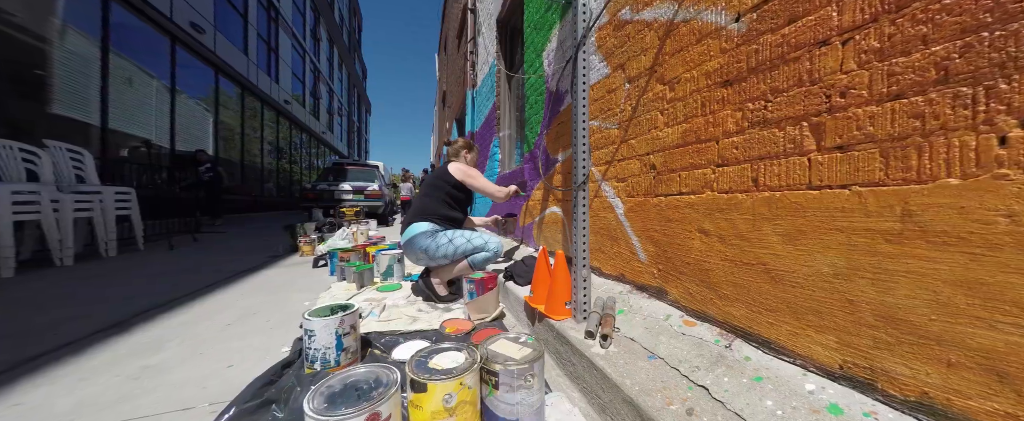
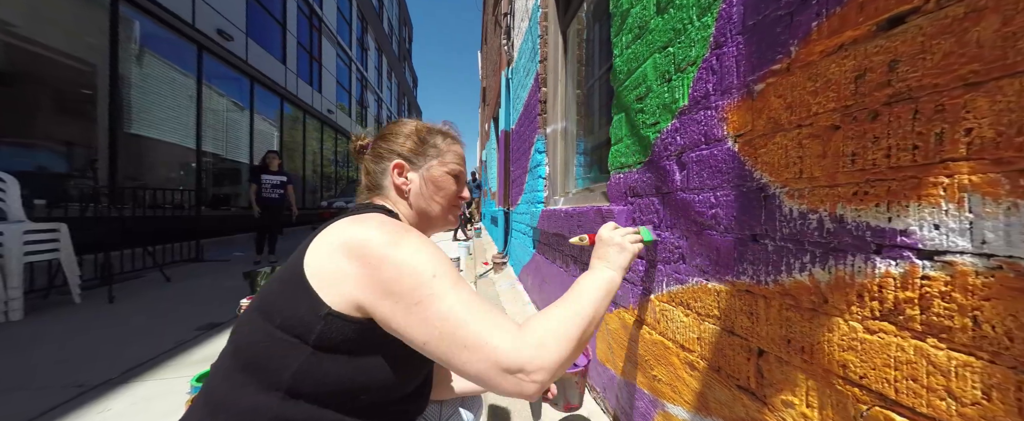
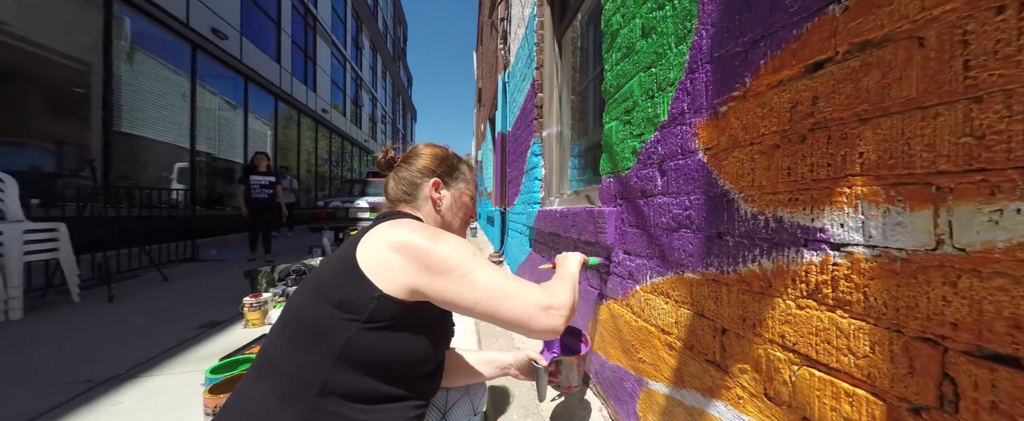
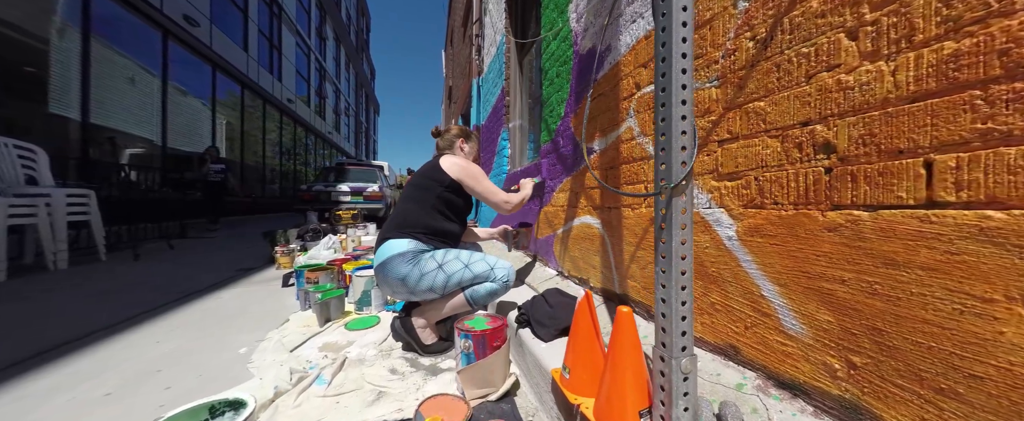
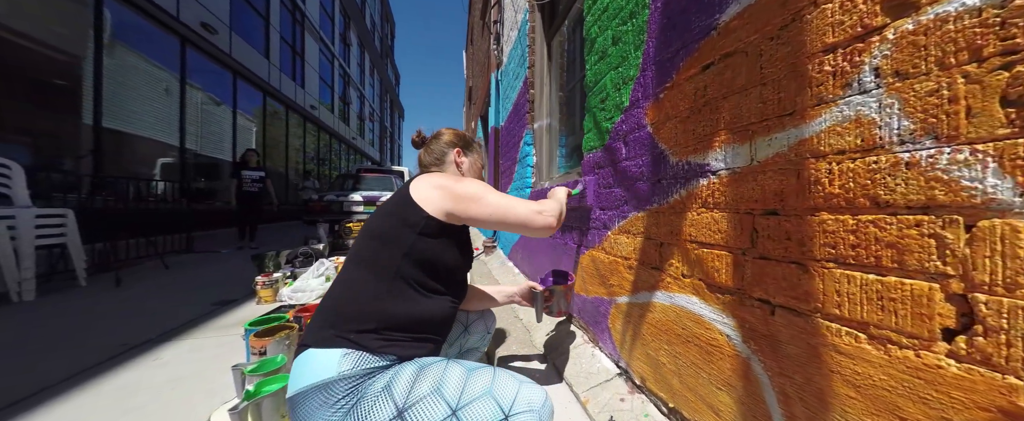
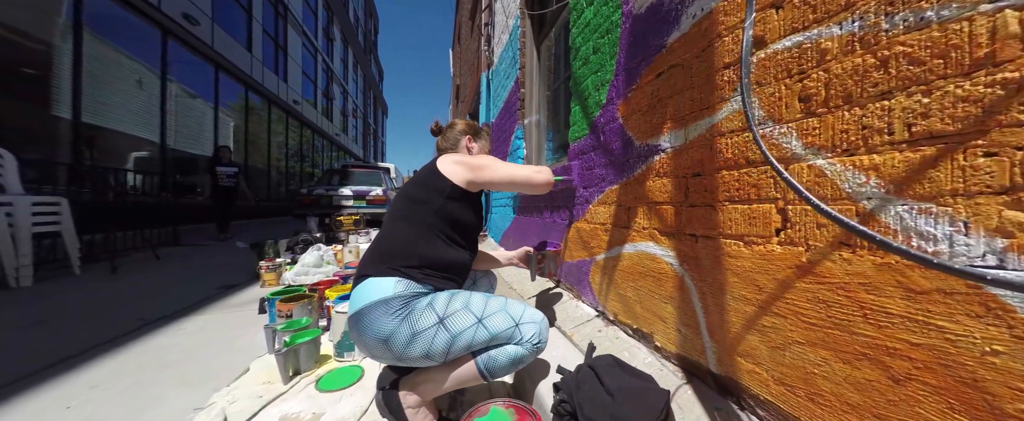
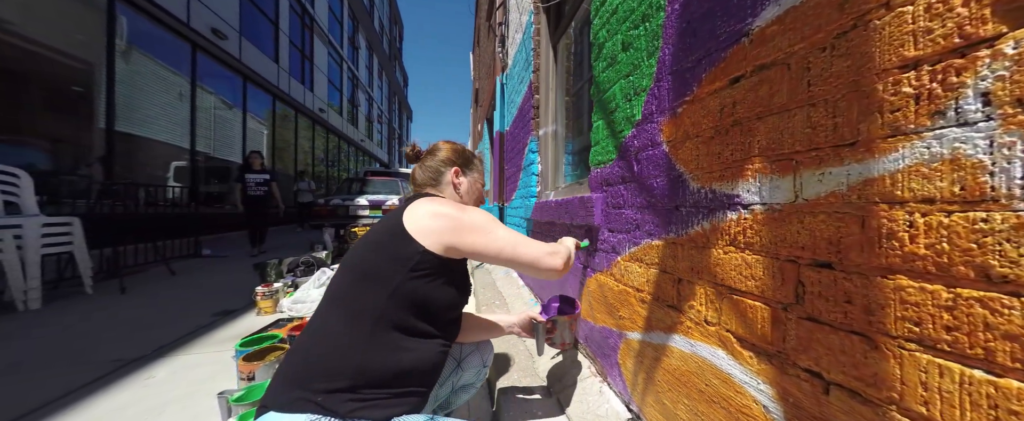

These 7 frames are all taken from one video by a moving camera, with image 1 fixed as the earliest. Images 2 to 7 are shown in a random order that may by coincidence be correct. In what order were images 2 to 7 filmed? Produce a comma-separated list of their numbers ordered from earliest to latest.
4, 6, 5, 7, 3, 2
